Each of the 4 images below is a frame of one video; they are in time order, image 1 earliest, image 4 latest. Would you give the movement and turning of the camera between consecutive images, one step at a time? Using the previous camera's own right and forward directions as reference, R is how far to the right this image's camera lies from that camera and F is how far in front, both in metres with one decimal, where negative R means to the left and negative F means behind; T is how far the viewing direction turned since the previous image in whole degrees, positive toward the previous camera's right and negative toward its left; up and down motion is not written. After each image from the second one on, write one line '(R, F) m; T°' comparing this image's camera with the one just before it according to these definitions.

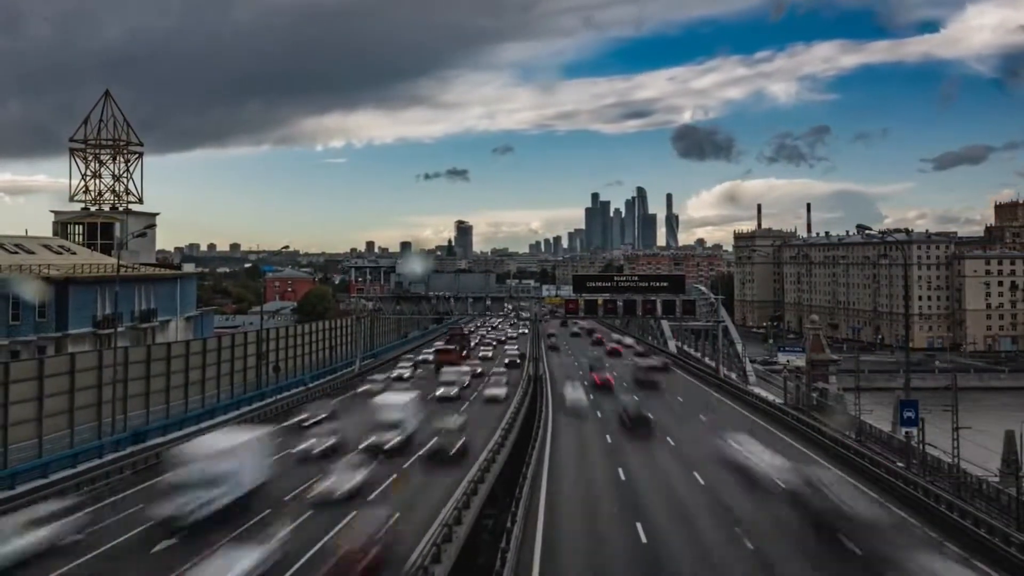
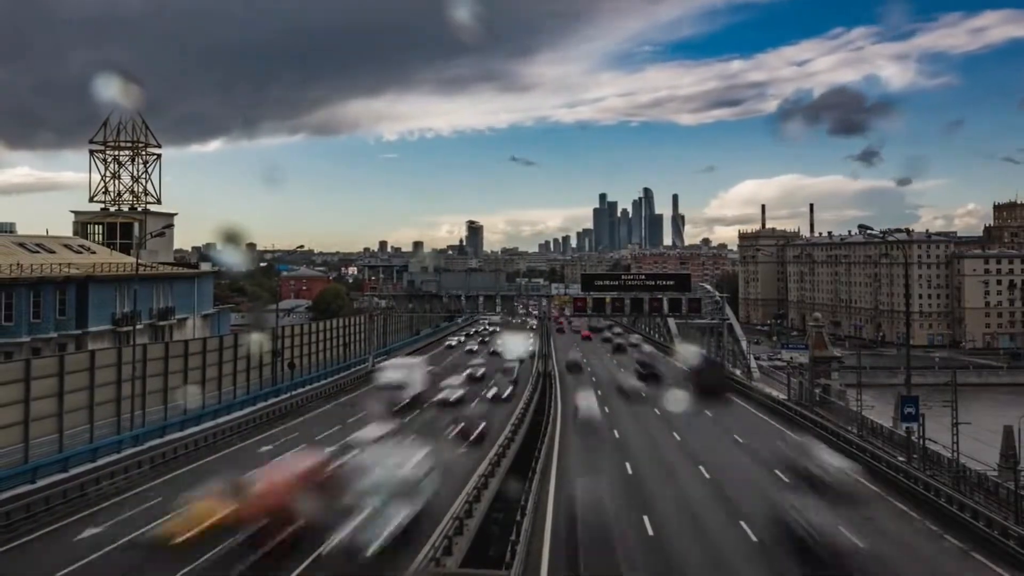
(0.0, -0.8) m; -1°
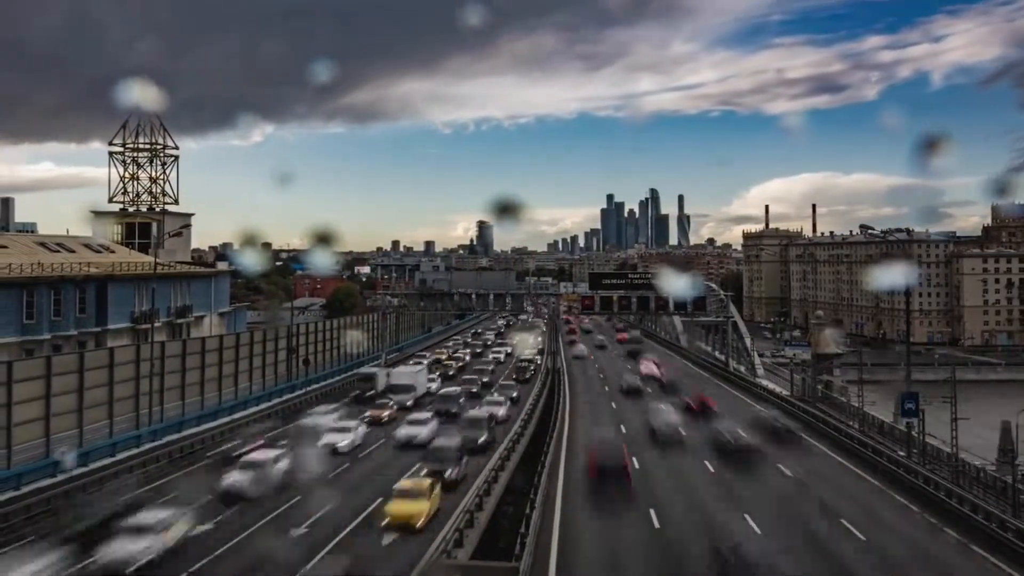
(0.0, -0.8) m; -1°
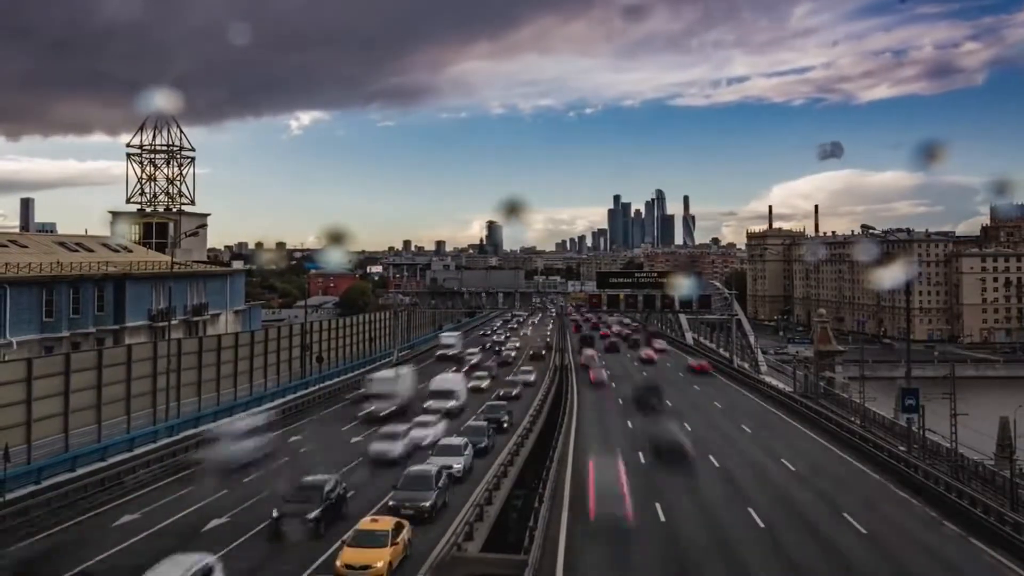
(0.0, -0.8) m; -1°
